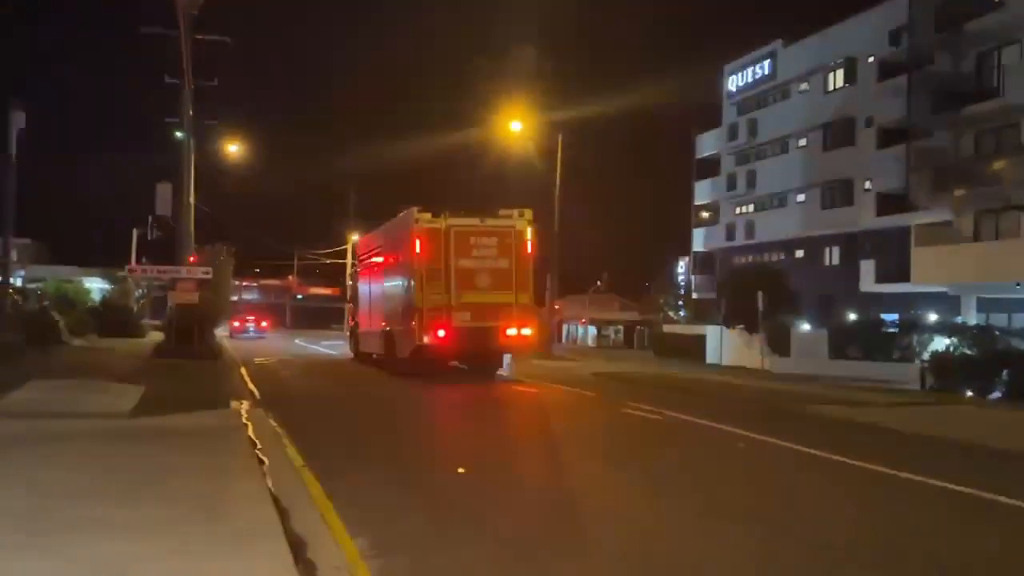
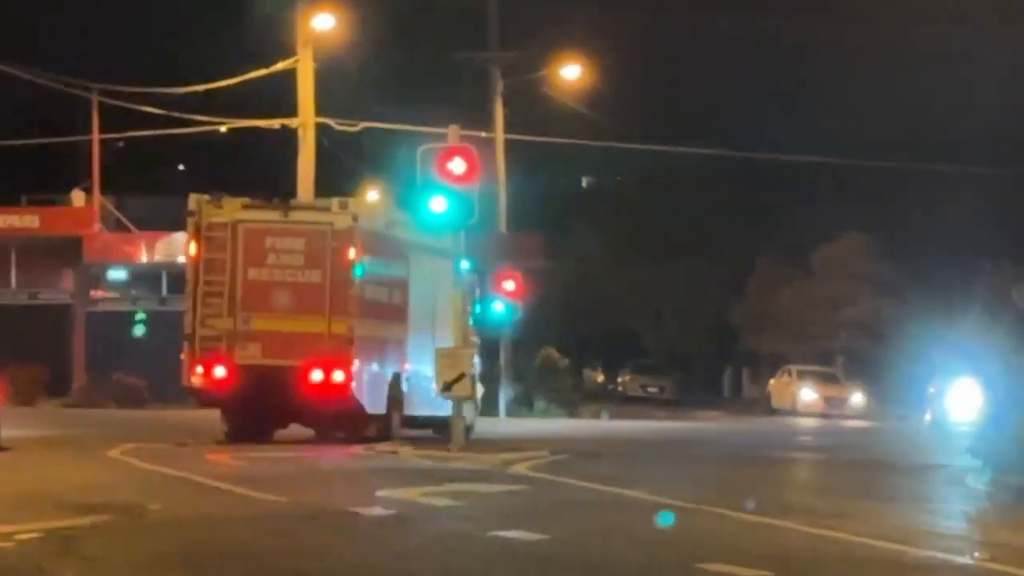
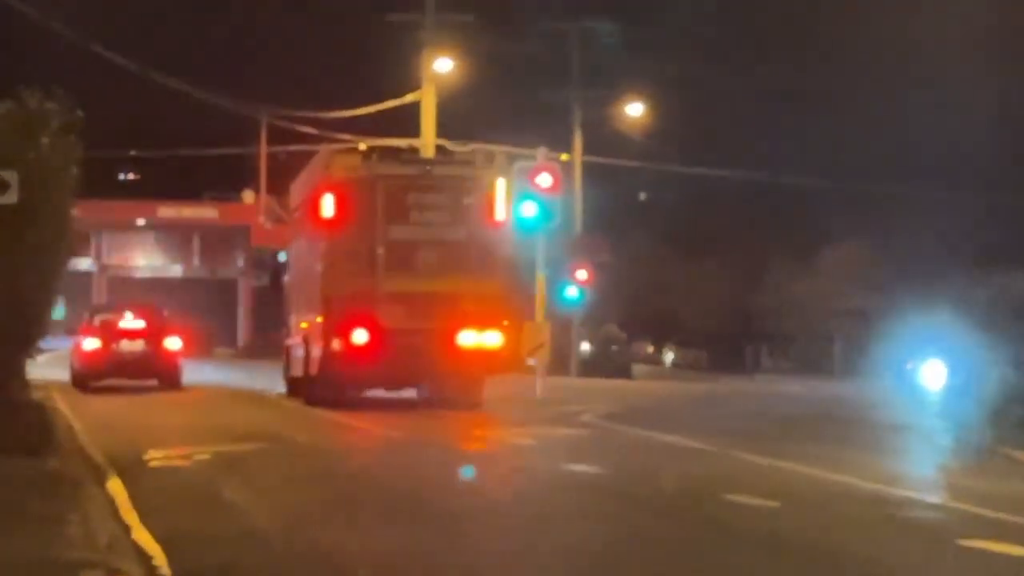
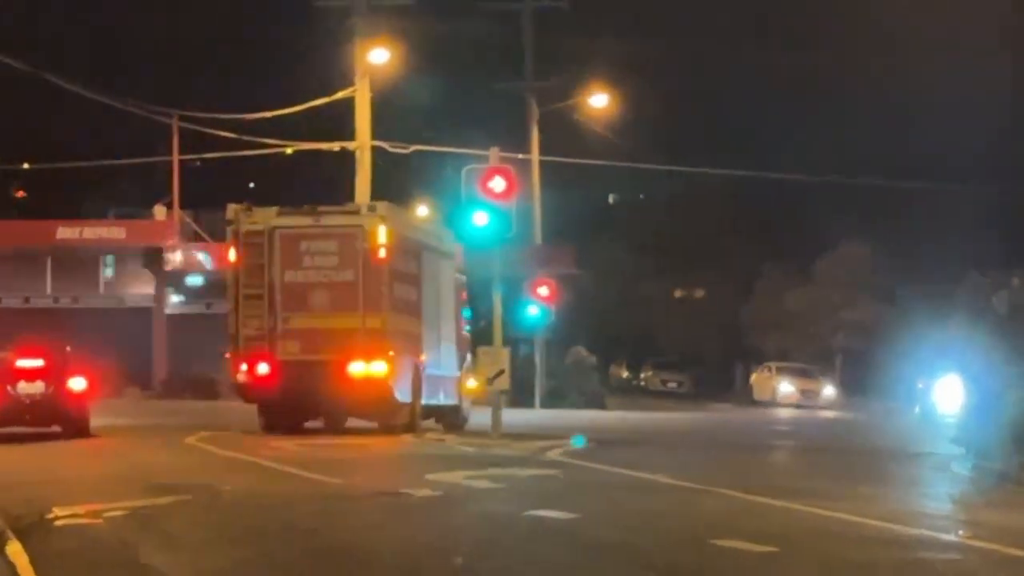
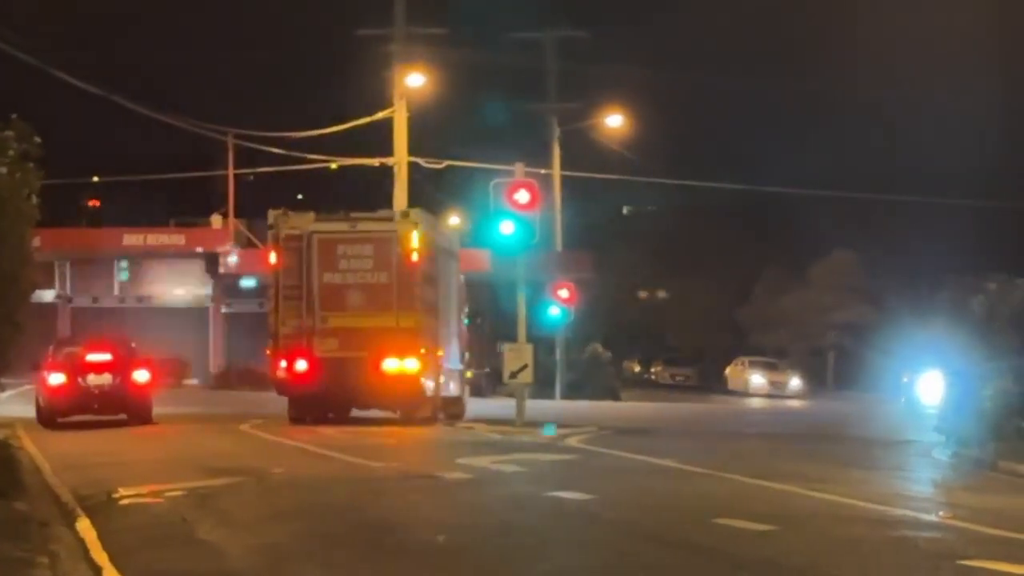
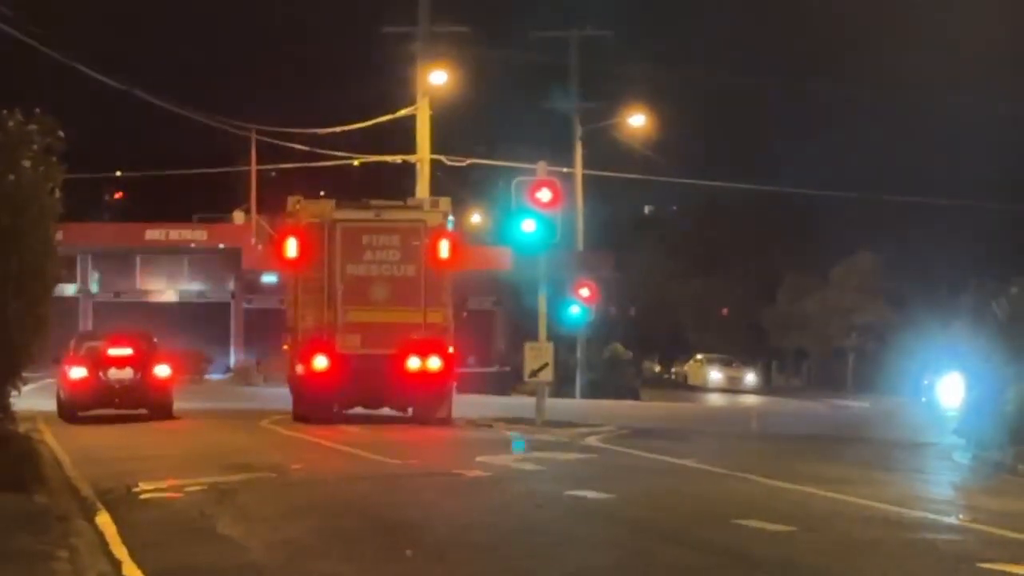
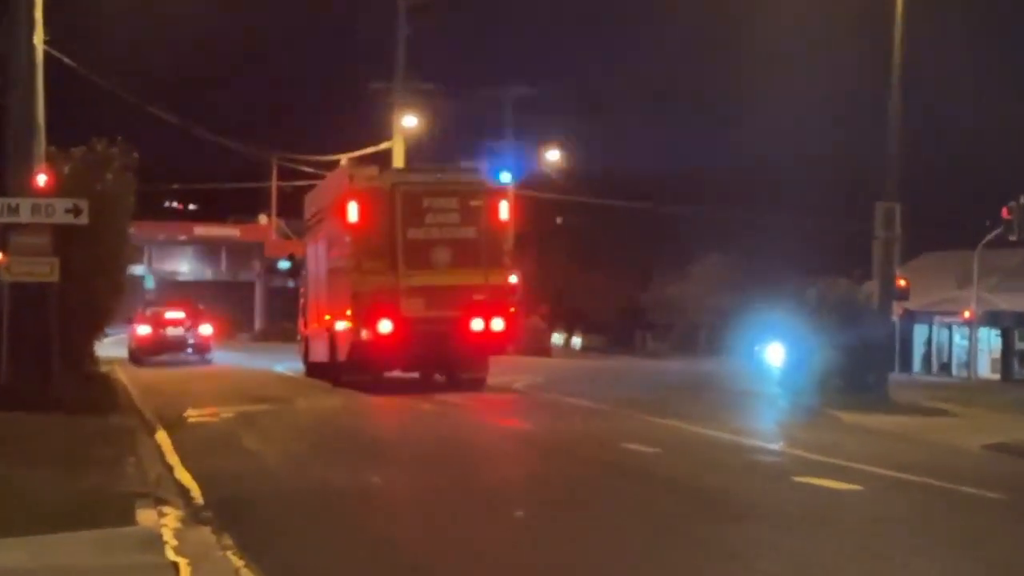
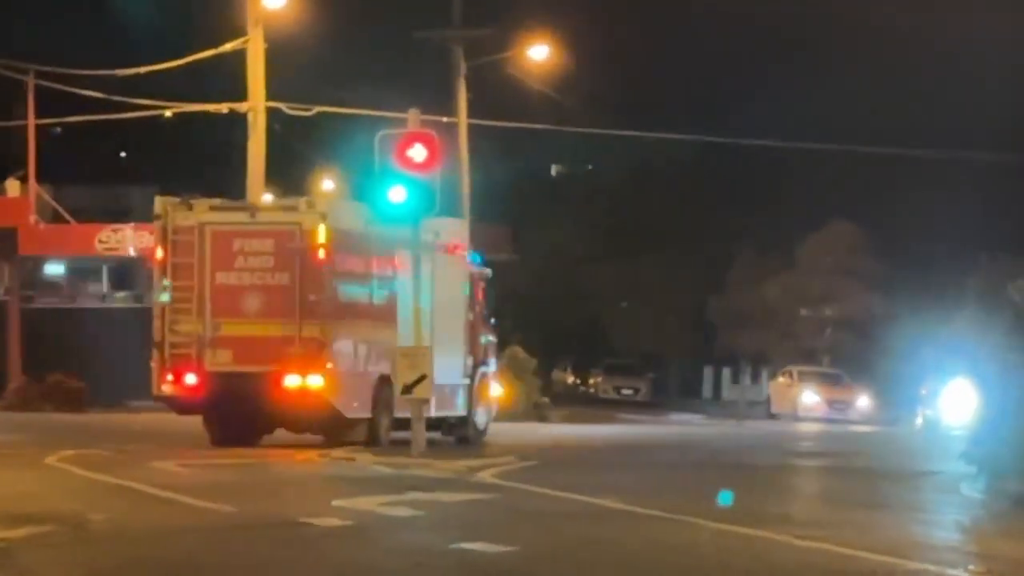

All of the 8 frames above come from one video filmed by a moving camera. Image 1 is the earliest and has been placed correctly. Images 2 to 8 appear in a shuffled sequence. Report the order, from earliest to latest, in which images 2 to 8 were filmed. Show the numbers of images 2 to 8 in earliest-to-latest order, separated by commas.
7, 3, 6, 5, 4, 2, 8
